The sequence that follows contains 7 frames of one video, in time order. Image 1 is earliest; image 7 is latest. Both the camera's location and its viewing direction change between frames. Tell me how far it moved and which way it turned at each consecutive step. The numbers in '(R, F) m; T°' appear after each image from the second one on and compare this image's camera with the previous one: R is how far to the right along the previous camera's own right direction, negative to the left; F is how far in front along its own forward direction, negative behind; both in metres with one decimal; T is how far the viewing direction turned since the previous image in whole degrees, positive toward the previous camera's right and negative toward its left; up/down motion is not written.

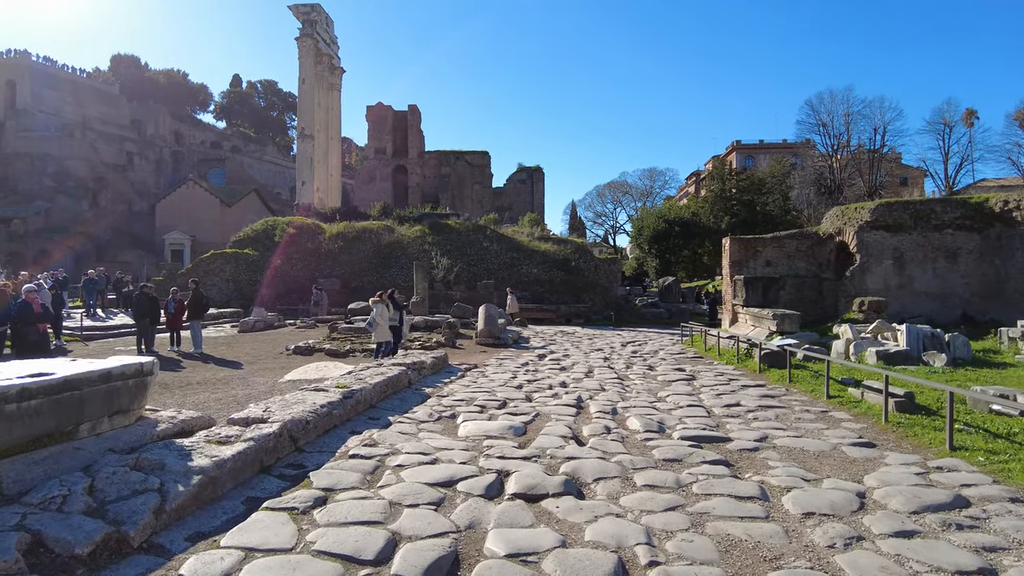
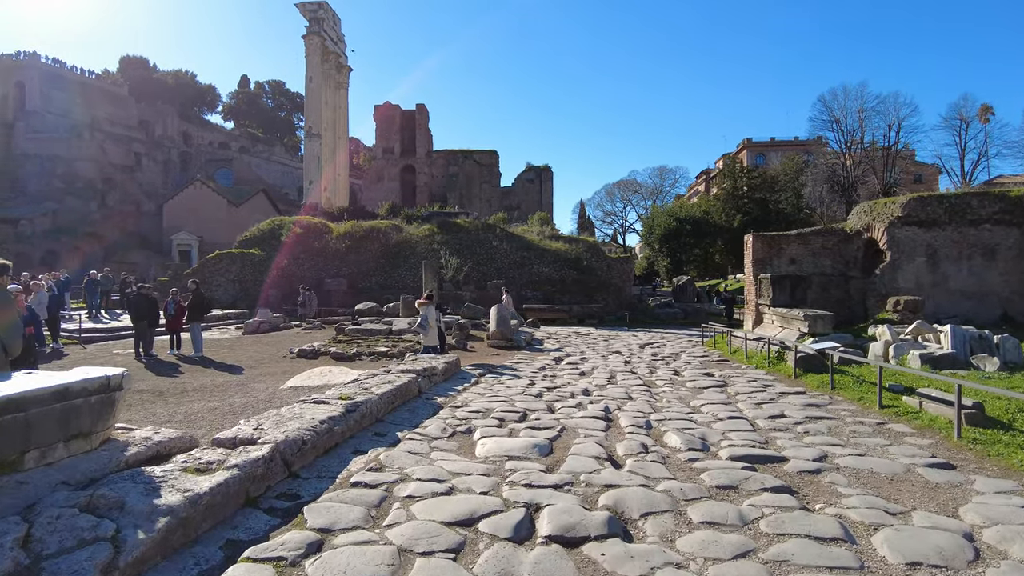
(-0.1, +0.6) m; -1°
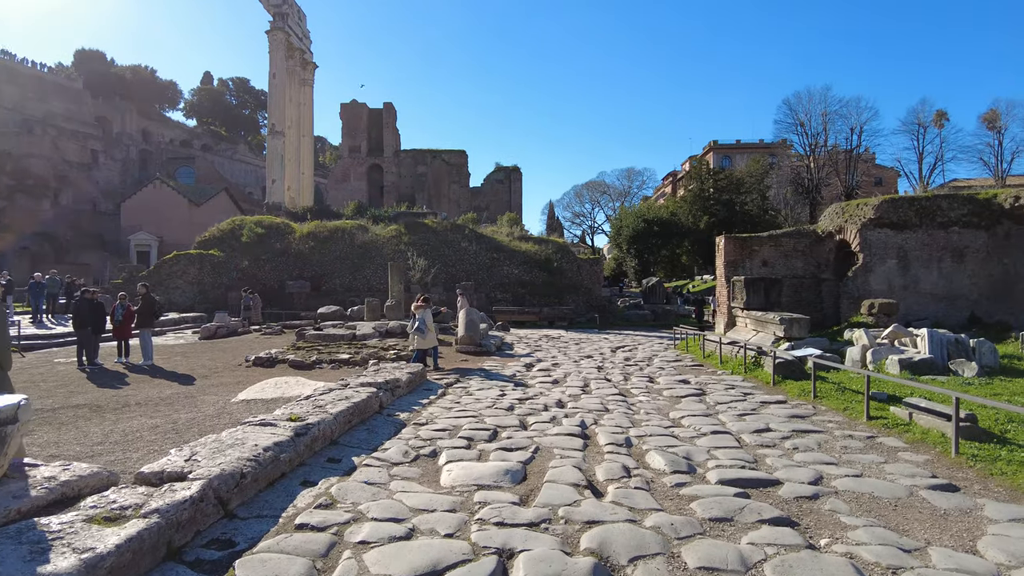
(0.0, +0.4) m; +3°
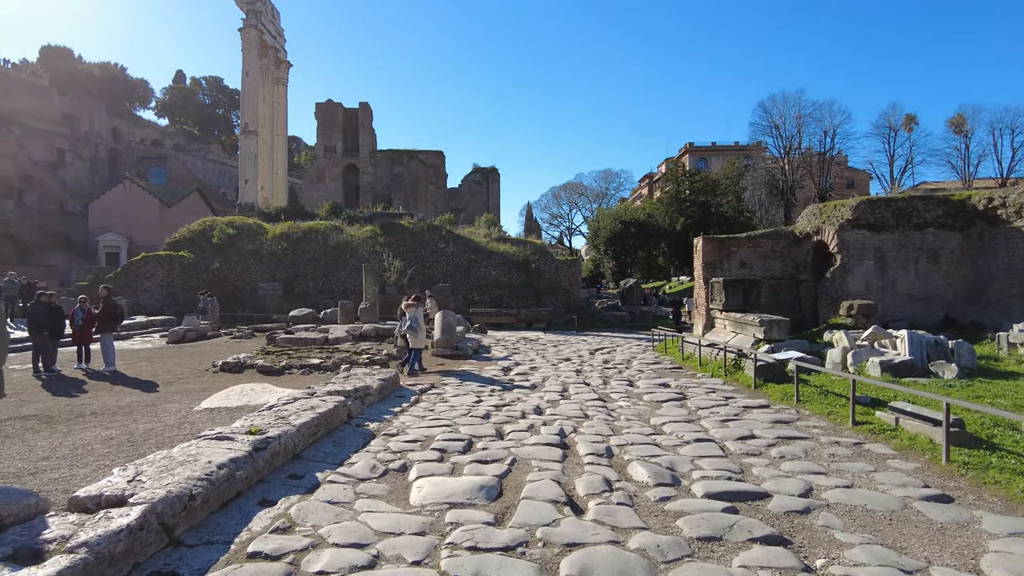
(0.0, +0.2) m; +2°
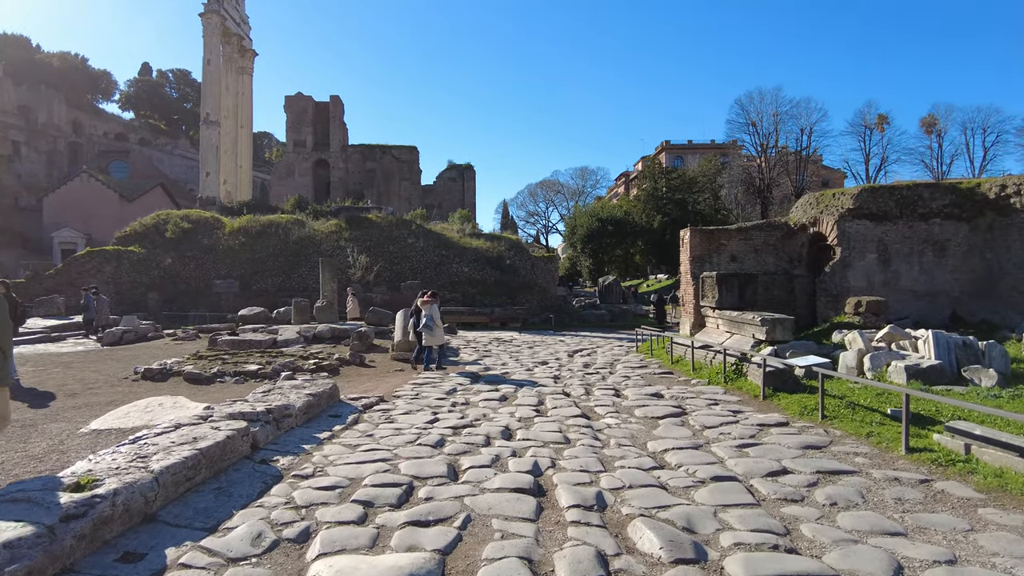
(+0.1, +1.3) m; +2°
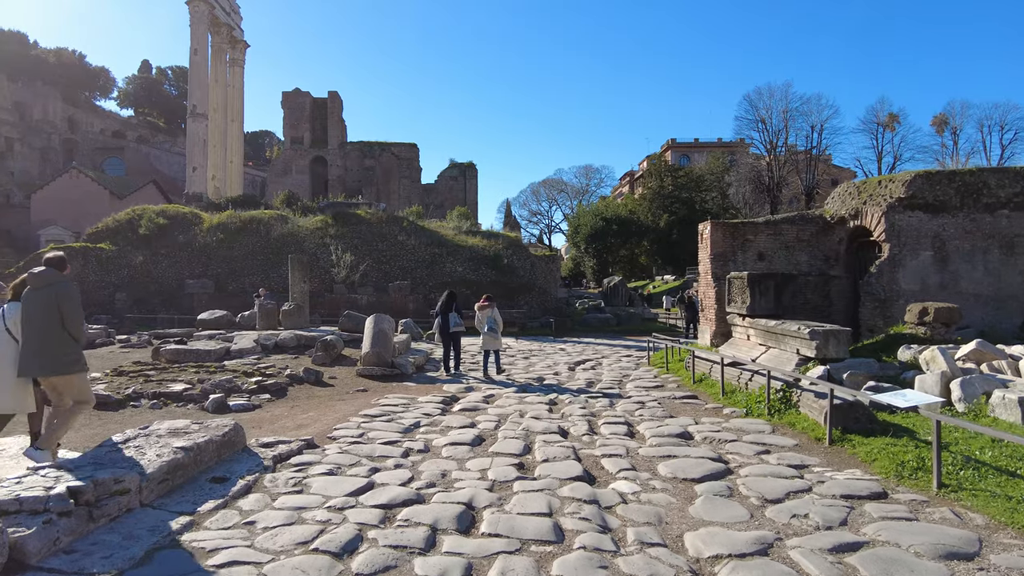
(+0.2, +1.8) m; 0°
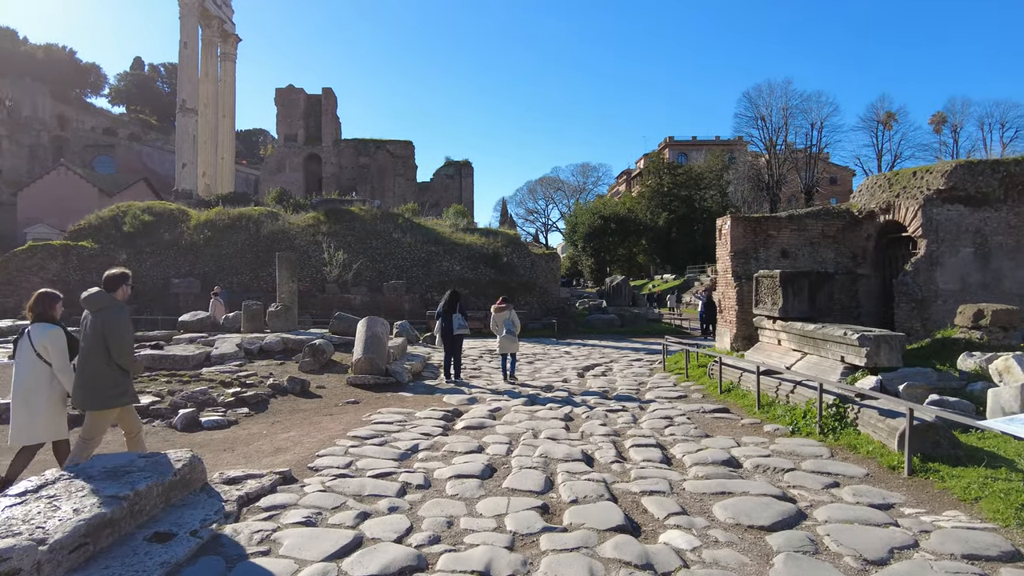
(-0.1, +0.8) m; 0°
